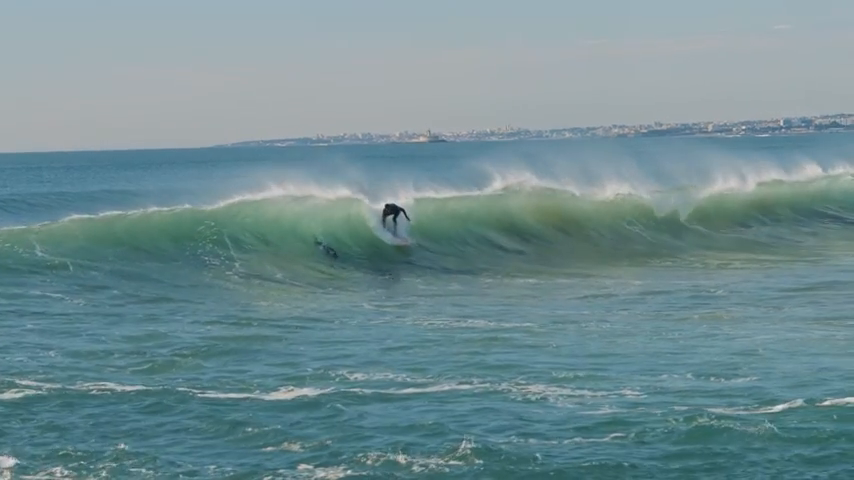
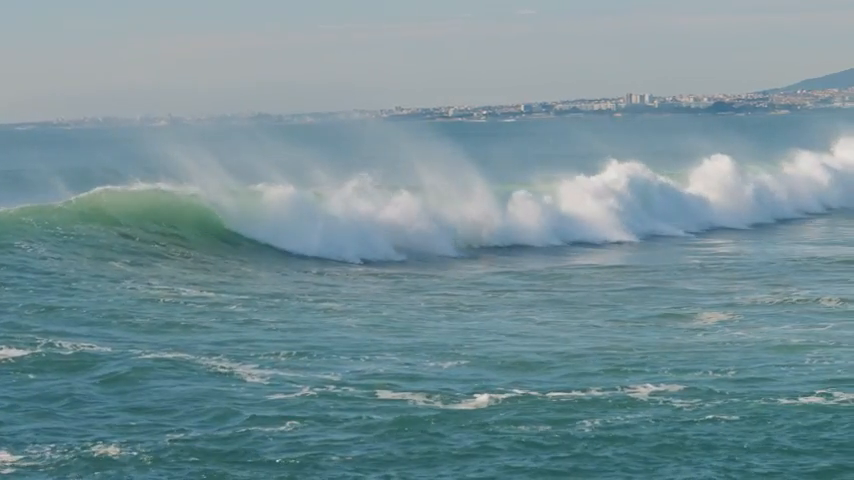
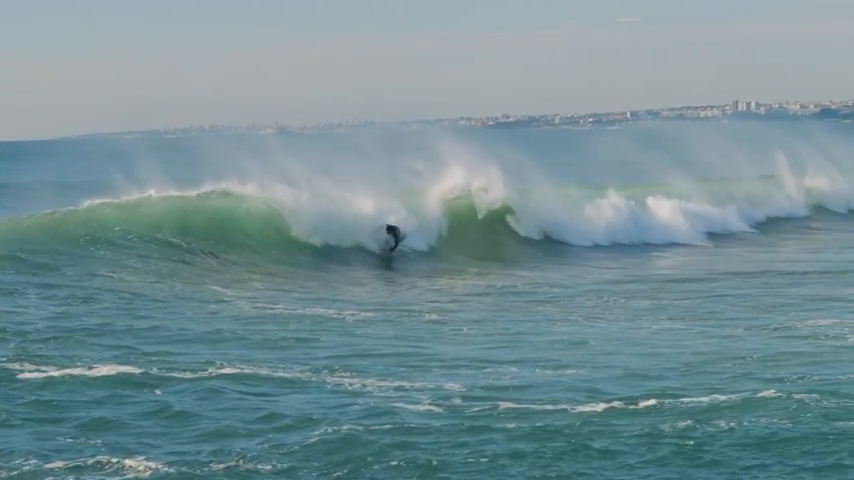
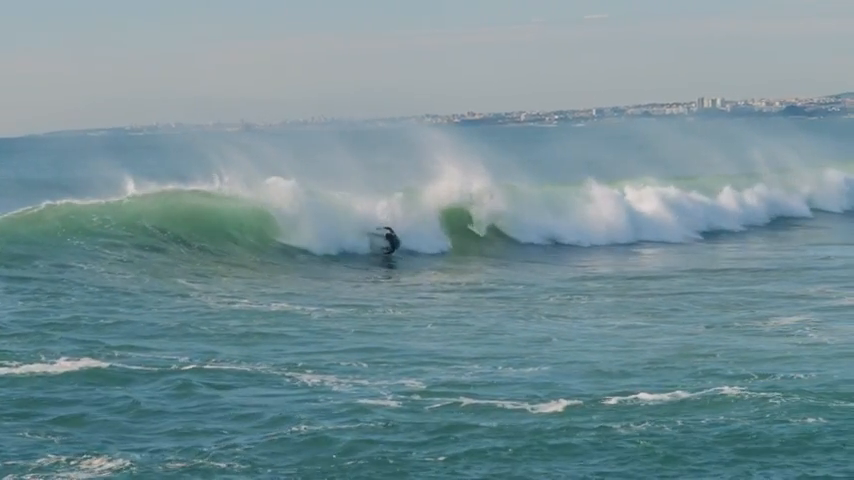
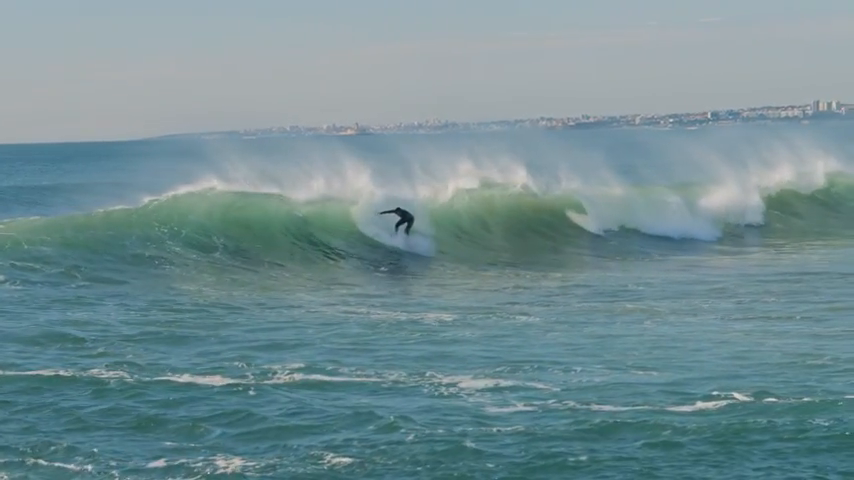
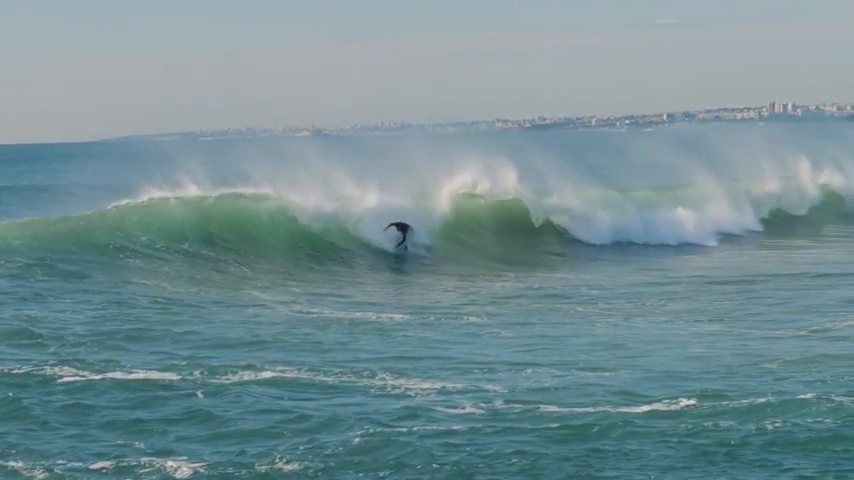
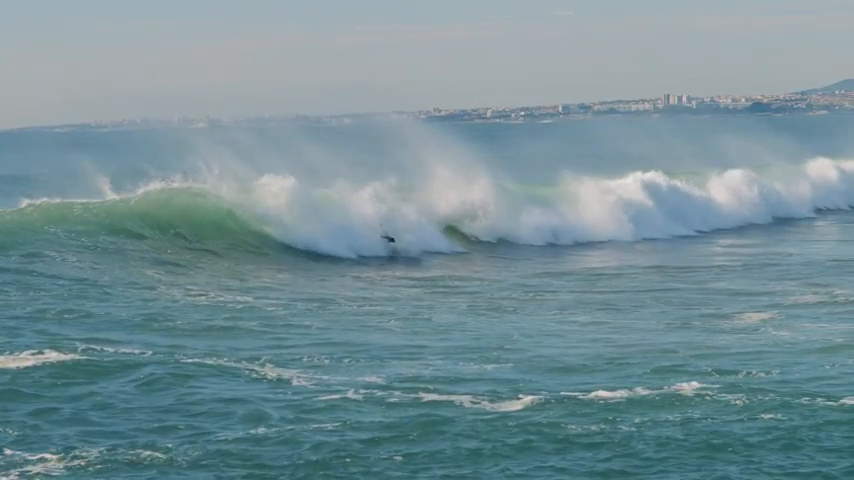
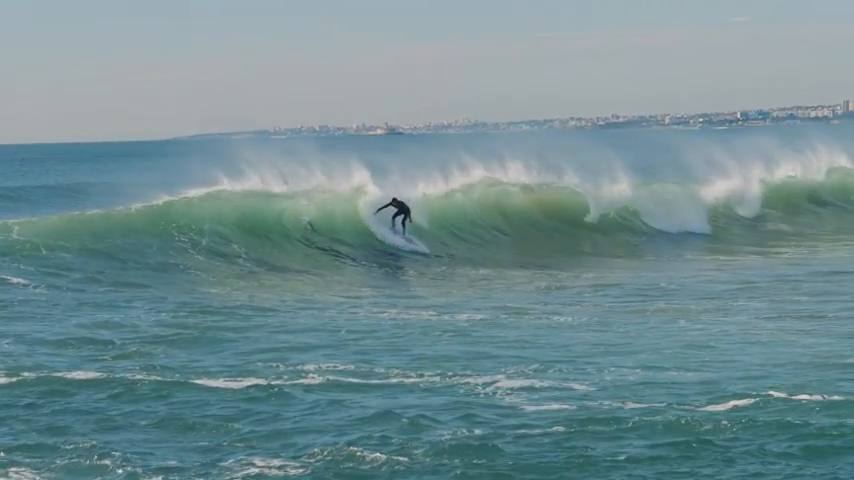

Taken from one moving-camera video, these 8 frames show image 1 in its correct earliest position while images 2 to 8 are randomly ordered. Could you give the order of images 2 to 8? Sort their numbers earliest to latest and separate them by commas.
8, 5, 6, 3, 4, 7, 2
